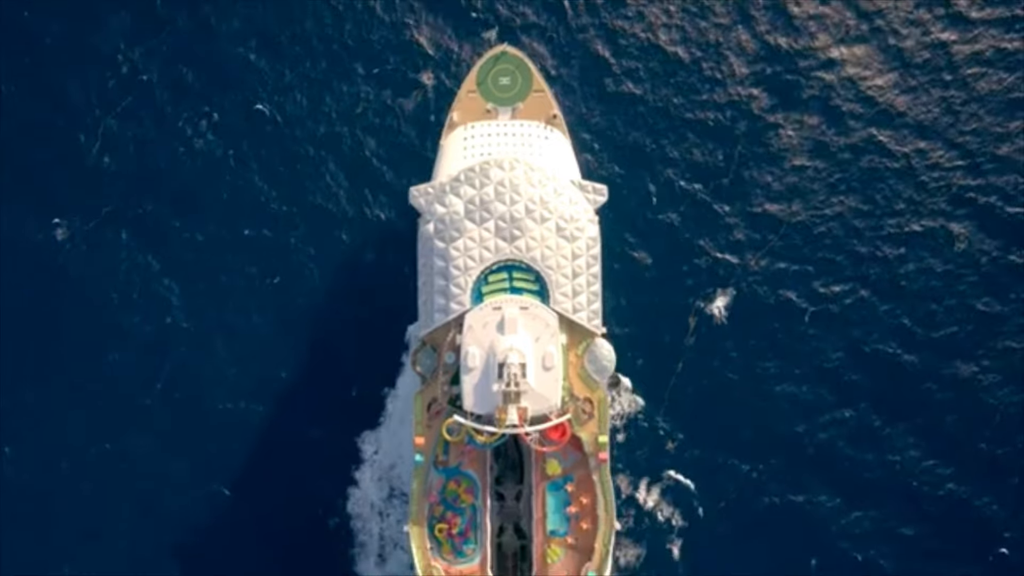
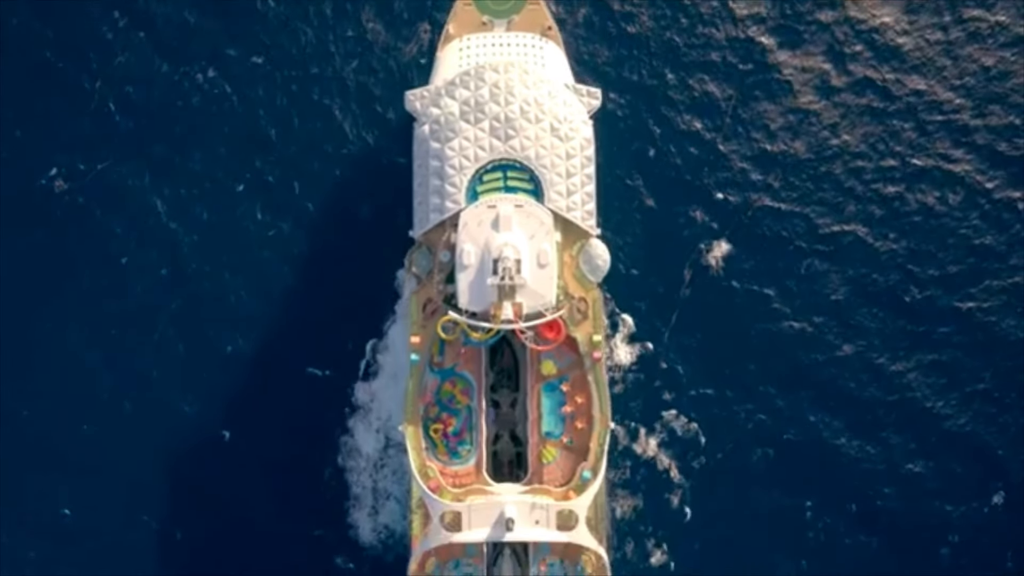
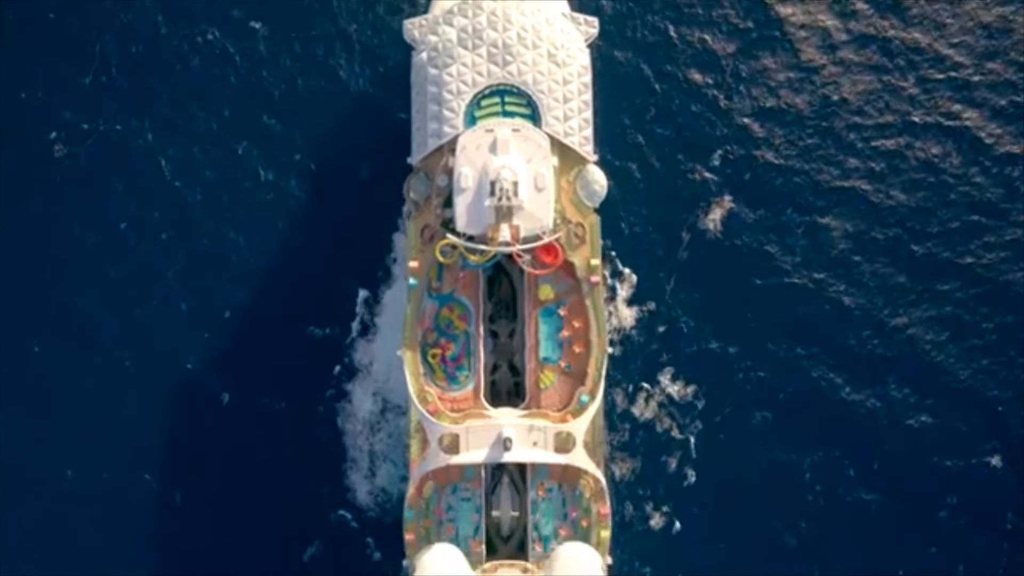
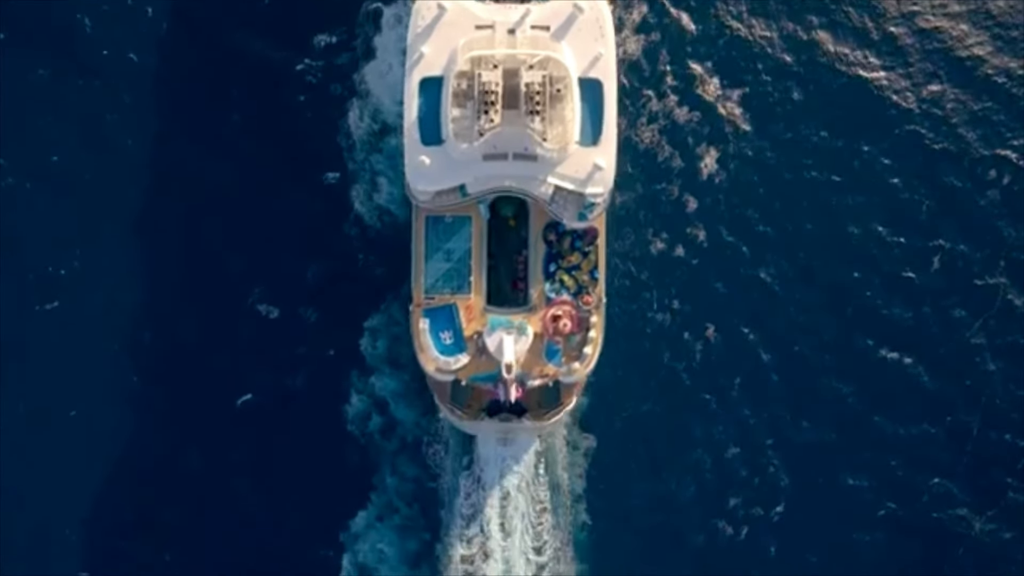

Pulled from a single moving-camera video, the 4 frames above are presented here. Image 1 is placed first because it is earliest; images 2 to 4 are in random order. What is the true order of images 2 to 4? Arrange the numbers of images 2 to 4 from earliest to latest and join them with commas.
2, 3, 4
